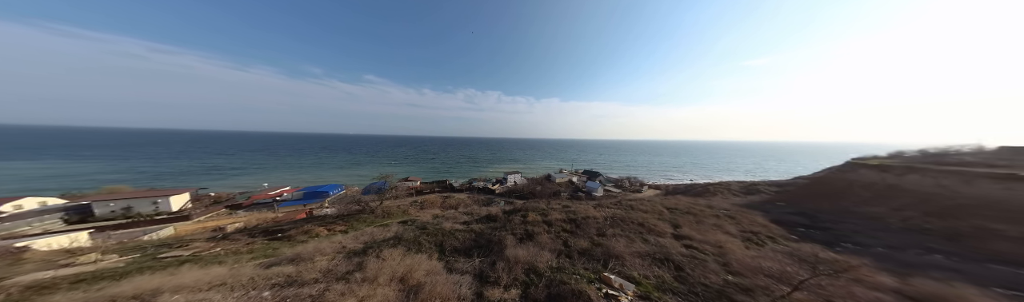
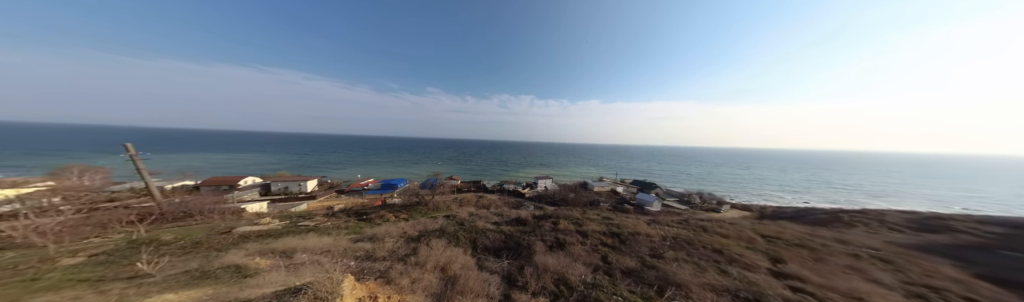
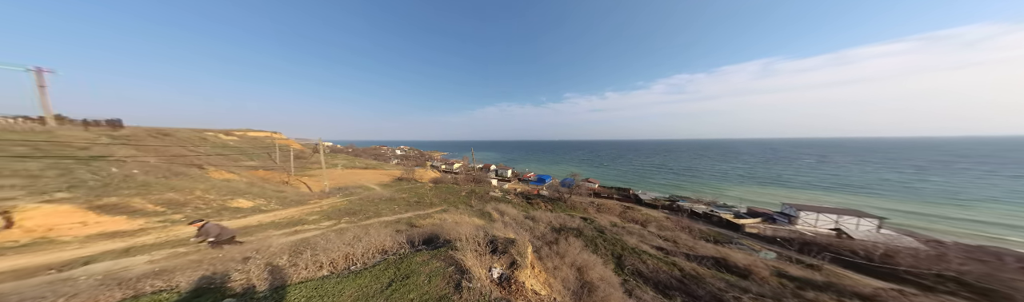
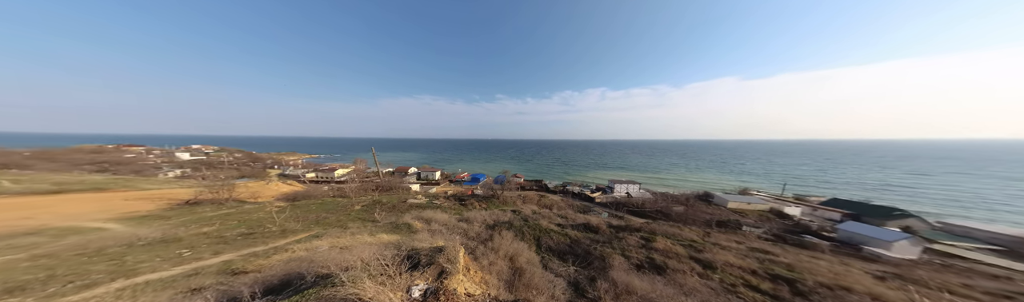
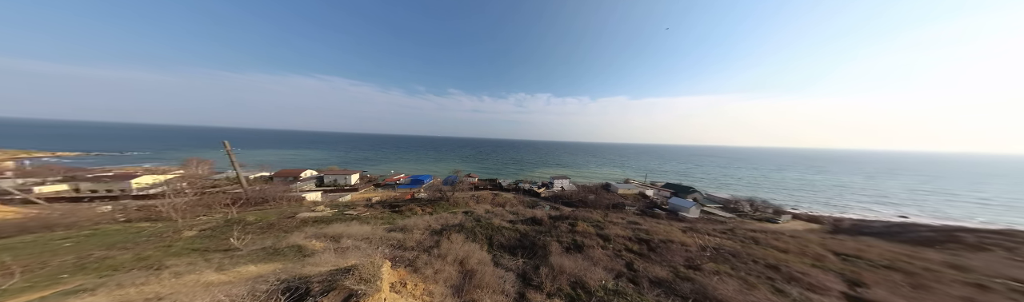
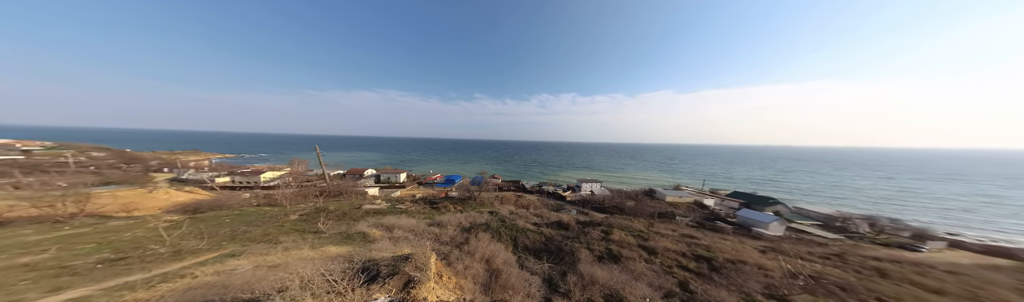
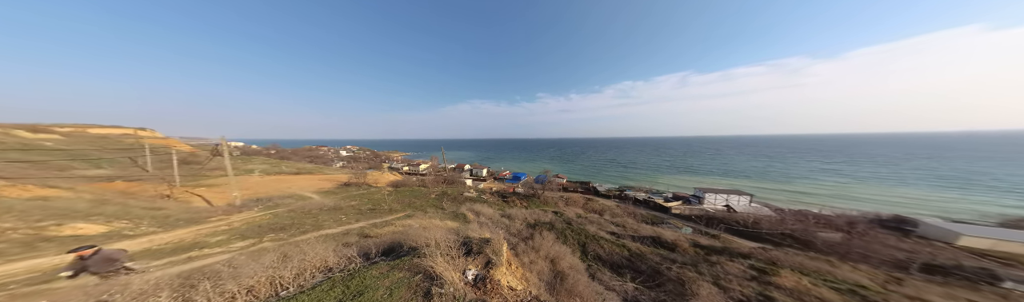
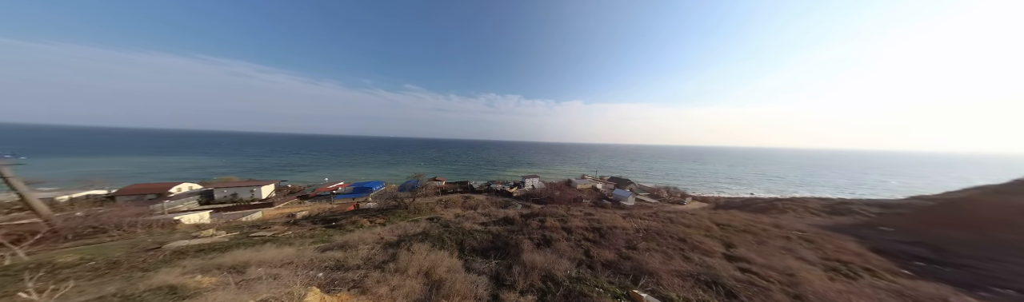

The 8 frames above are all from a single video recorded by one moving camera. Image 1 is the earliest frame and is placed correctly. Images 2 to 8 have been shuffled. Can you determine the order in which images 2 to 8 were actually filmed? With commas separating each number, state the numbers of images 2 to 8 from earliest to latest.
8, 2, 5, 6, 4, 7, 3
